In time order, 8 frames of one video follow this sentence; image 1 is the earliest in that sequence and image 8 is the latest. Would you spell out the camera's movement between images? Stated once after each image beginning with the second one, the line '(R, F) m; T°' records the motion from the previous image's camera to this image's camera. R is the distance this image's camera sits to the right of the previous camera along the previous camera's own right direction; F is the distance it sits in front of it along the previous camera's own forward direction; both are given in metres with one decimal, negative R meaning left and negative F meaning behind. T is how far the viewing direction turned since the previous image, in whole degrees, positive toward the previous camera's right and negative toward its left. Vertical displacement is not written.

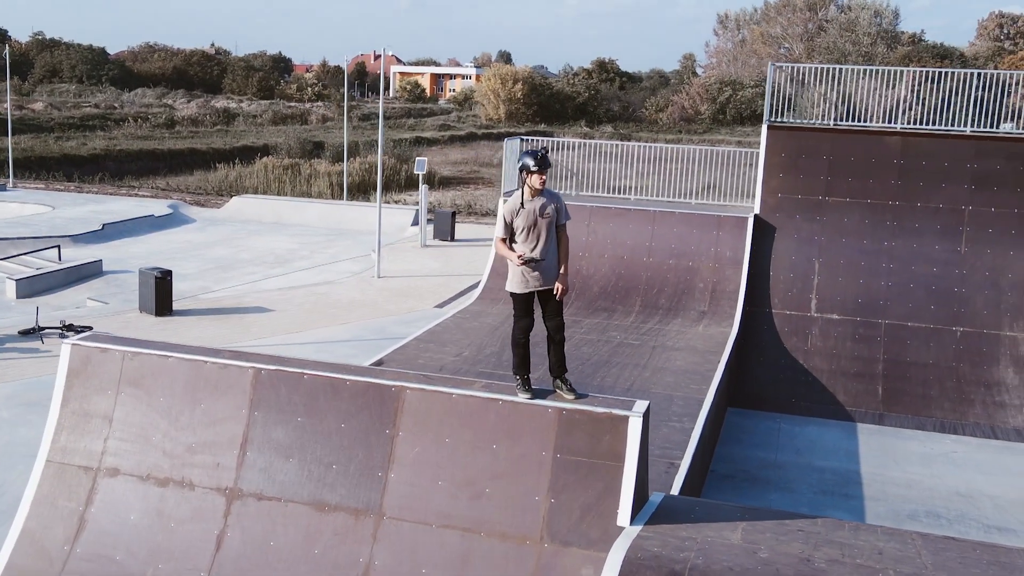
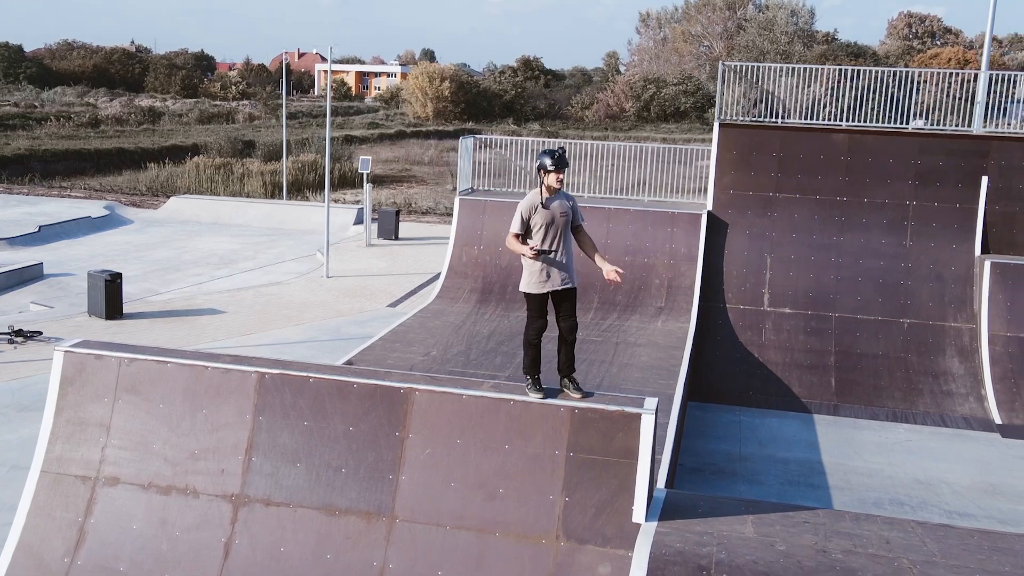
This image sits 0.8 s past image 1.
(-0.4, 0.0) m; +4°
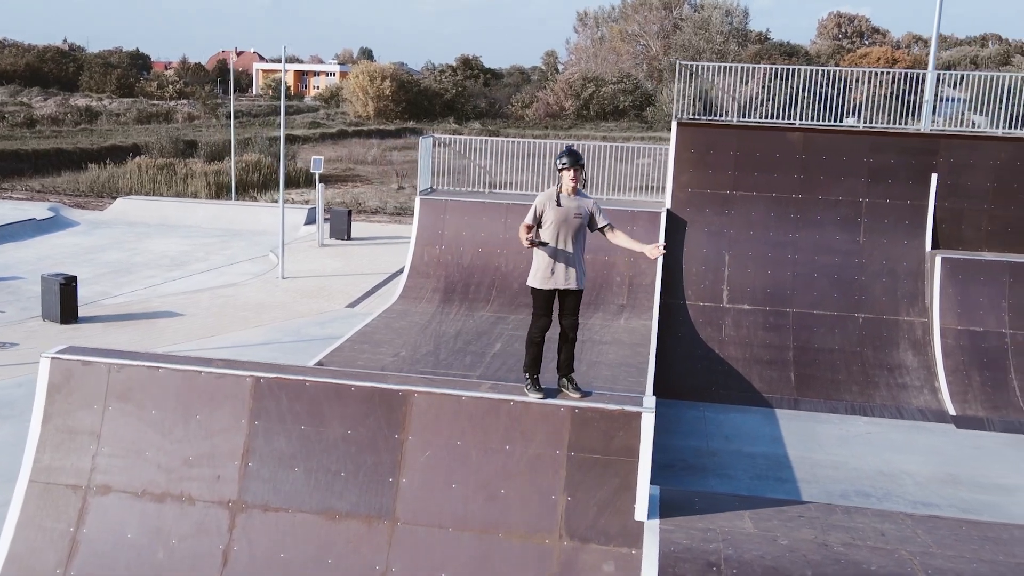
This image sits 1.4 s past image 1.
(-0.3, 0.0) m; +3°
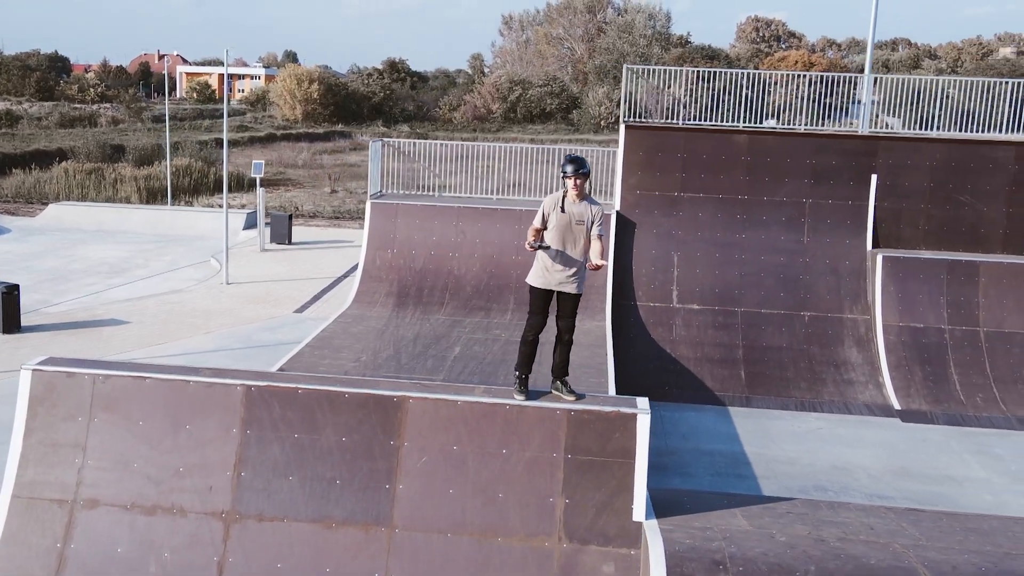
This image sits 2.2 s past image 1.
(-0.3, 0.0) m; +4°
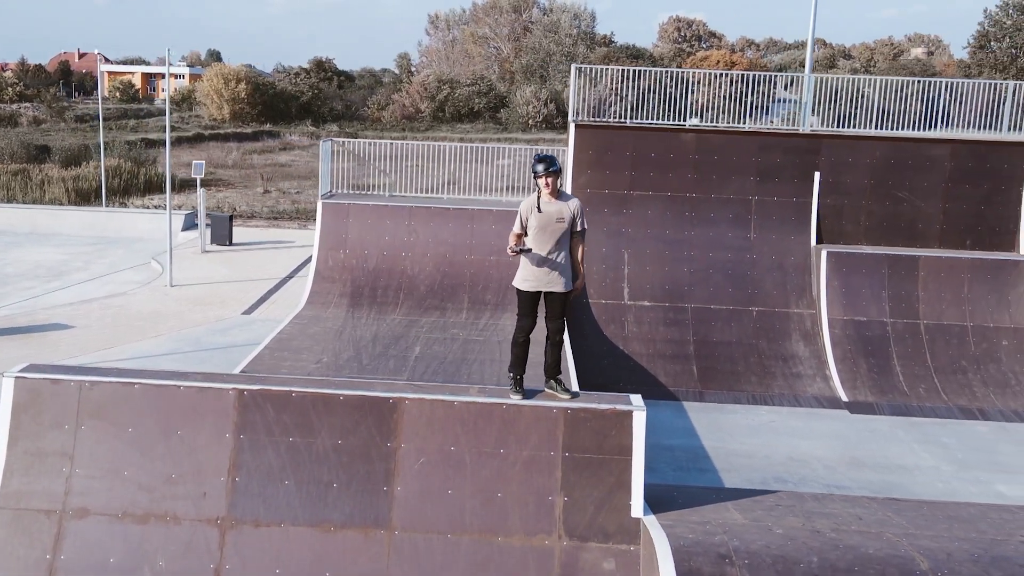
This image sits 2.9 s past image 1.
(-0.3, 0.0) m; +4°
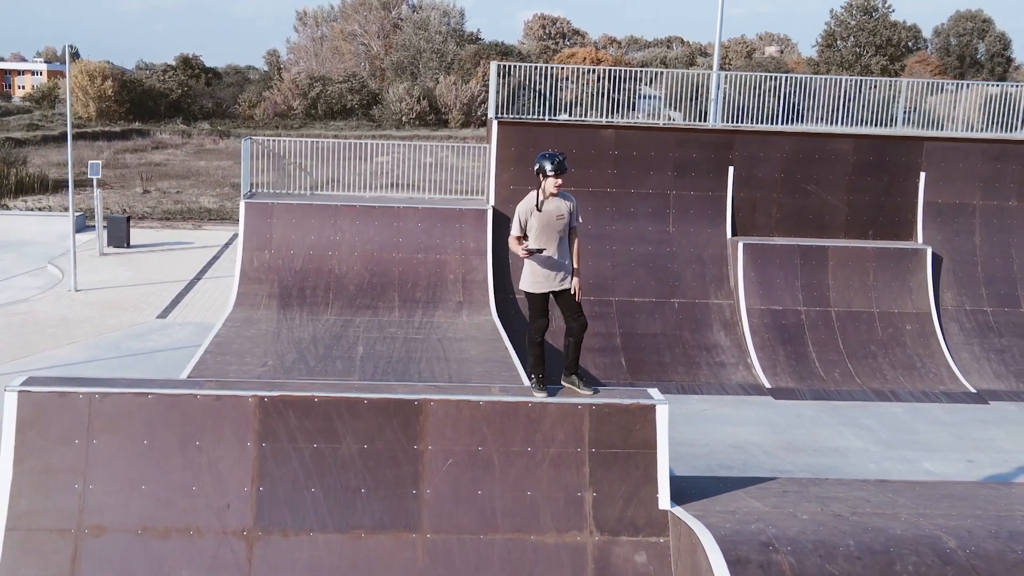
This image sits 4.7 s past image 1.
(-0.7, +0.1) m; +7°
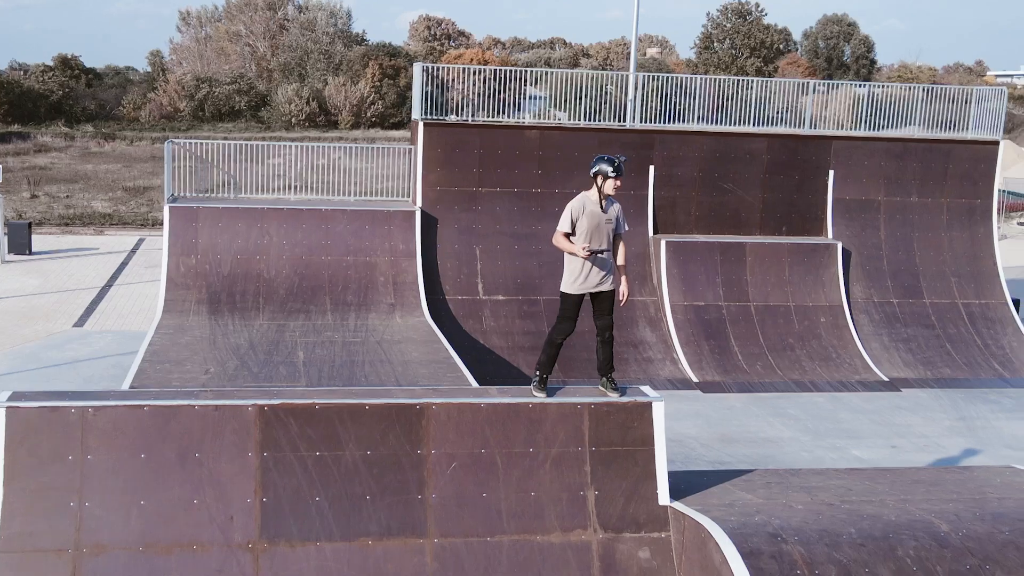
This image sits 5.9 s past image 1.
(-0.5, +0.1) m; +6°
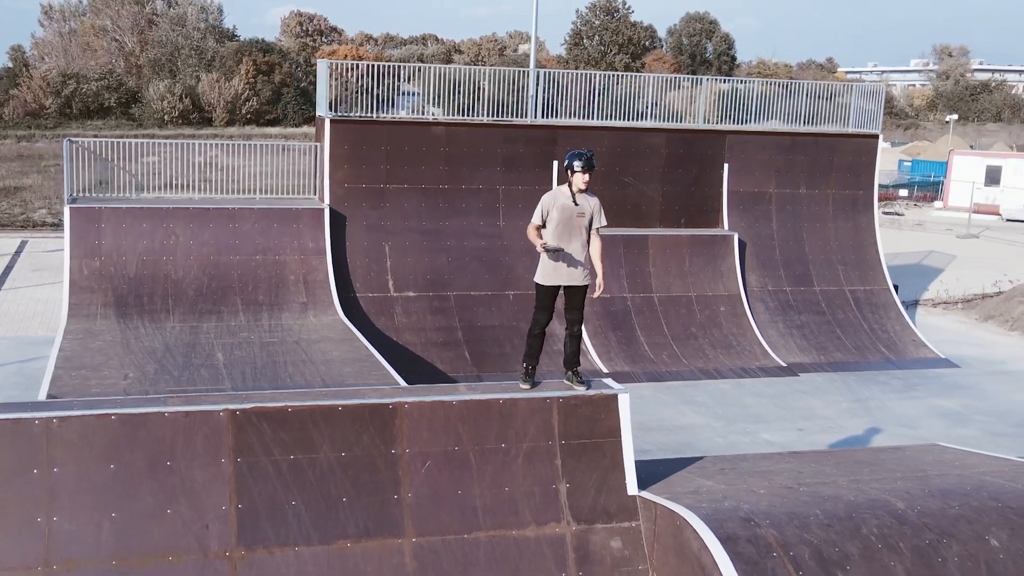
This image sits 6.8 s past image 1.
(-0.4, 0.0) m; +6°
